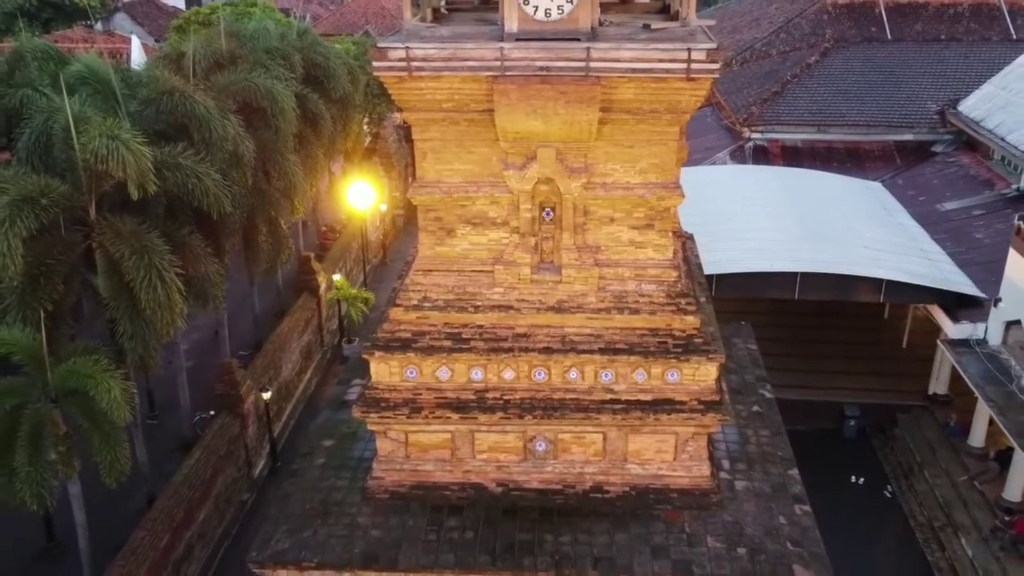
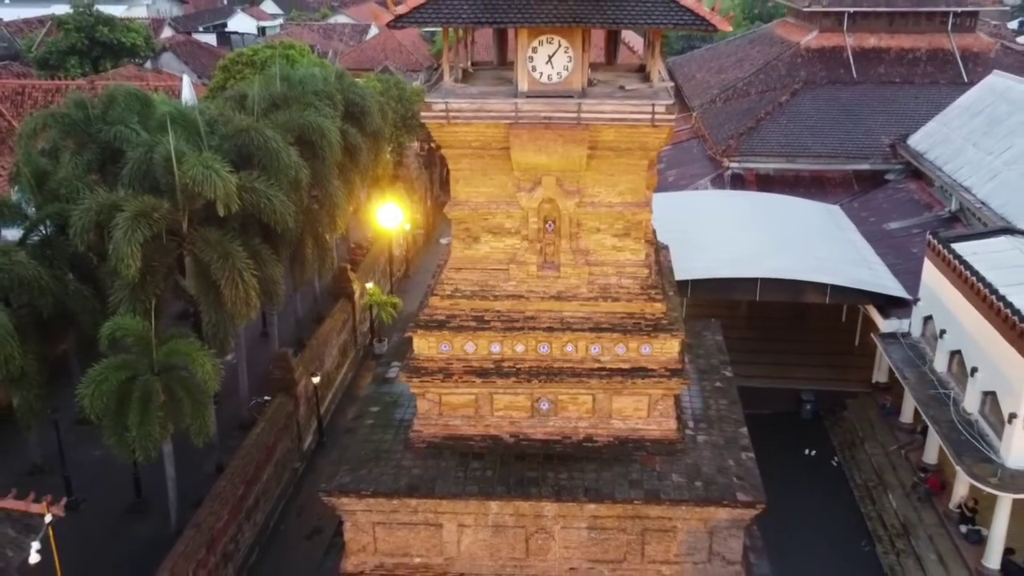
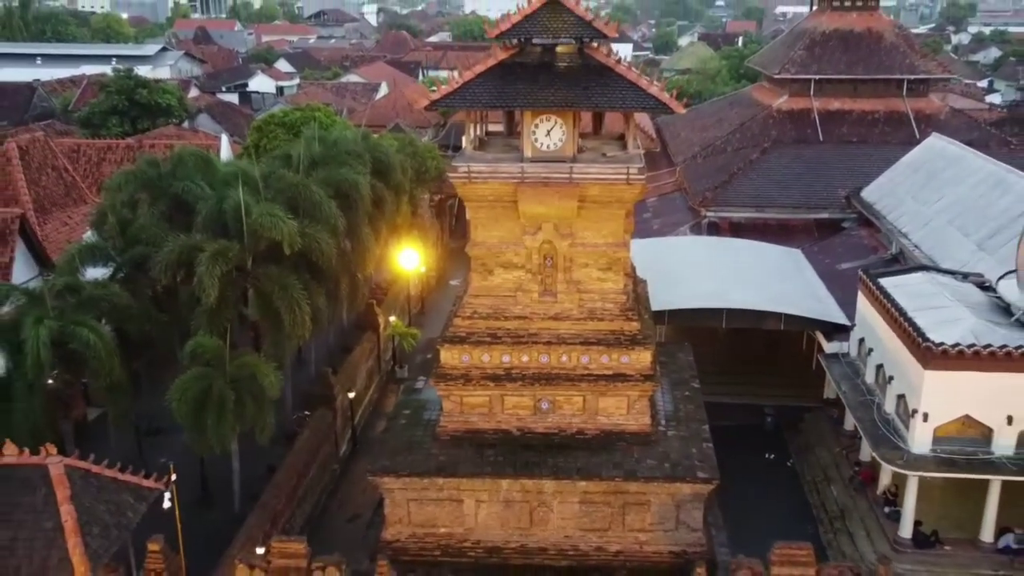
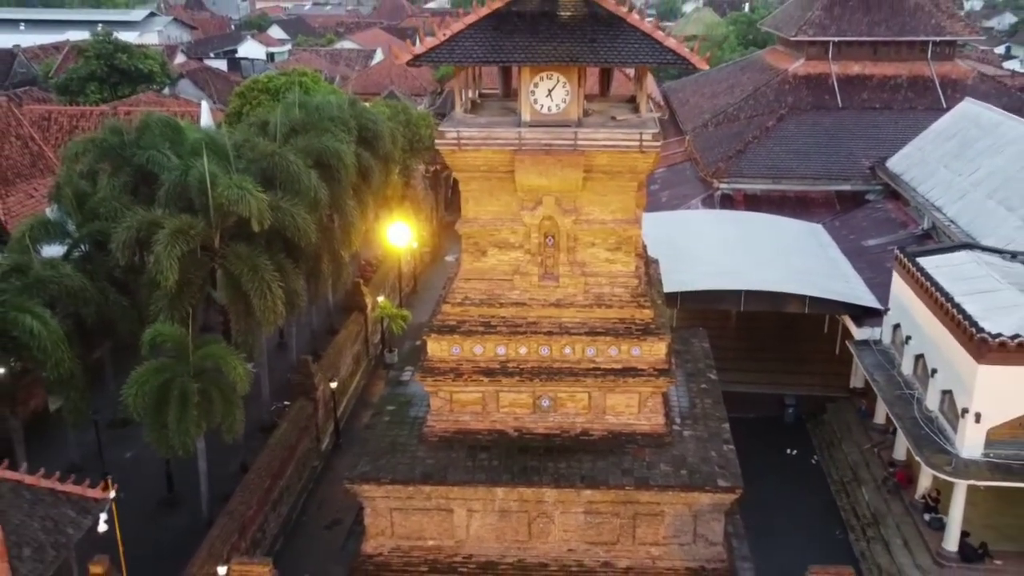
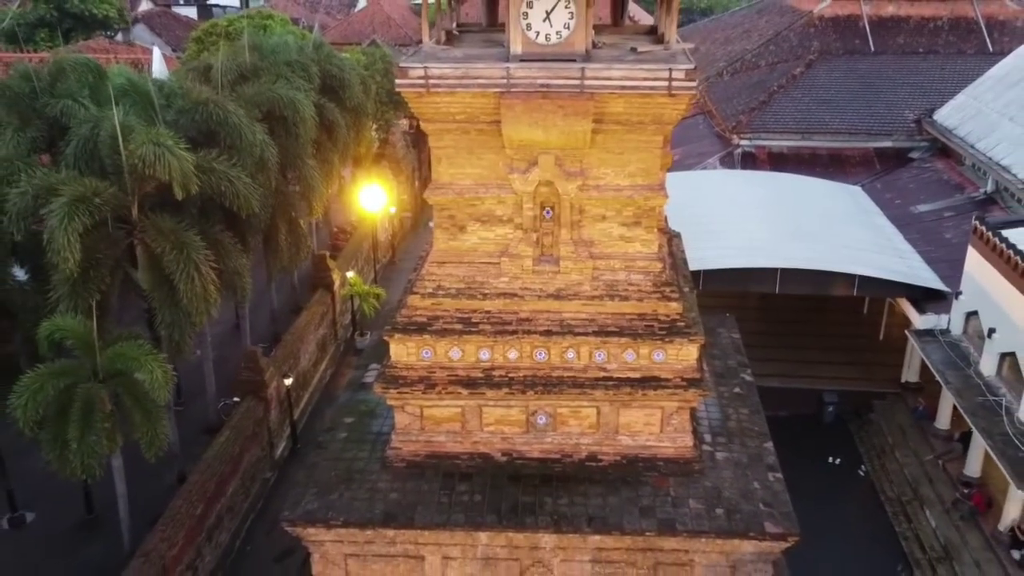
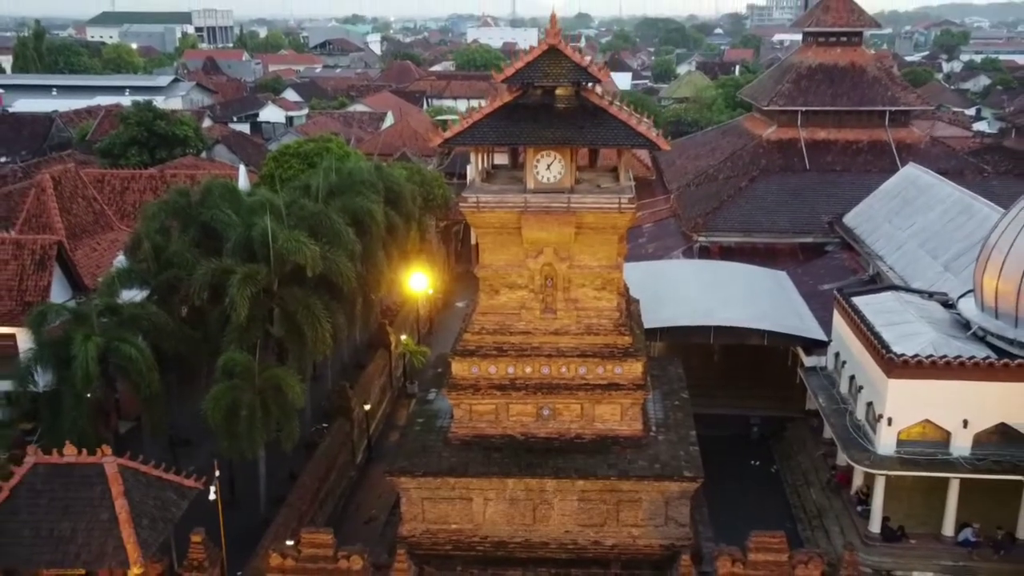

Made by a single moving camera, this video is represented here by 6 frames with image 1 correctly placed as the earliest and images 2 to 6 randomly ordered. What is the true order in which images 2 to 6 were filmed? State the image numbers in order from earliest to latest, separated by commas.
5, 2, 4, 3, 6
